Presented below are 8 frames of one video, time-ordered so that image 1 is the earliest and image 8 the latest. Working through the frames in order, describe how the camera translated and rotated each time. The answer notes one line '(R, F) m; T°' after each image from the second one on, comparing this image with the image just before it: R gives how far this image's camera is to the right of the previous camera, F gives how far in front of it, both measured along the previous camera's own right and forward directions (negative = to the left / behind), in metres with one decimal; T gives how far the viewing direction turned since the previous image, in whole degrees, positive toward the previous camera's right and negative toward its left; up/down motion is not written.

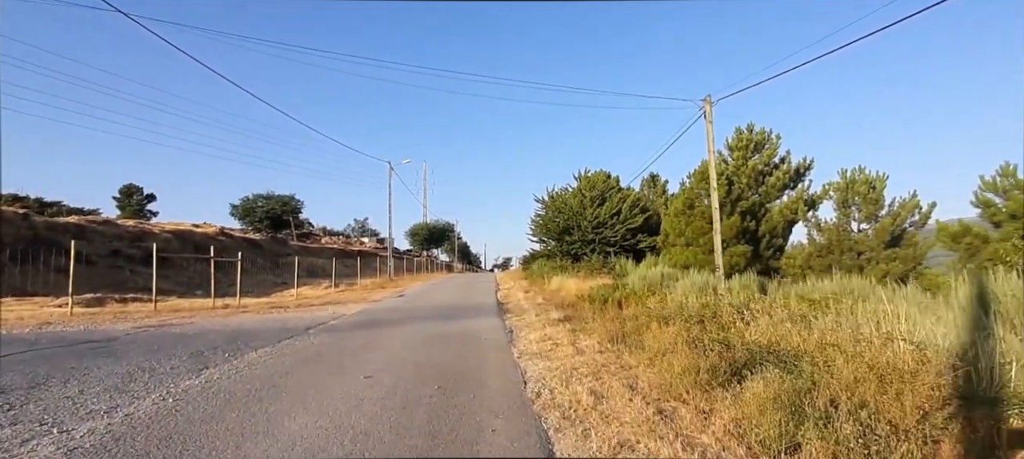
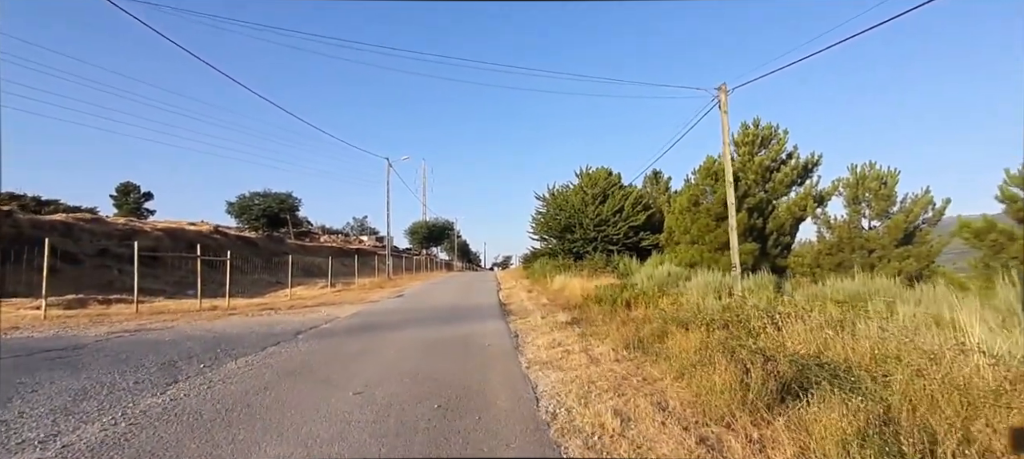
(-0.1, +0.7) m; 0°
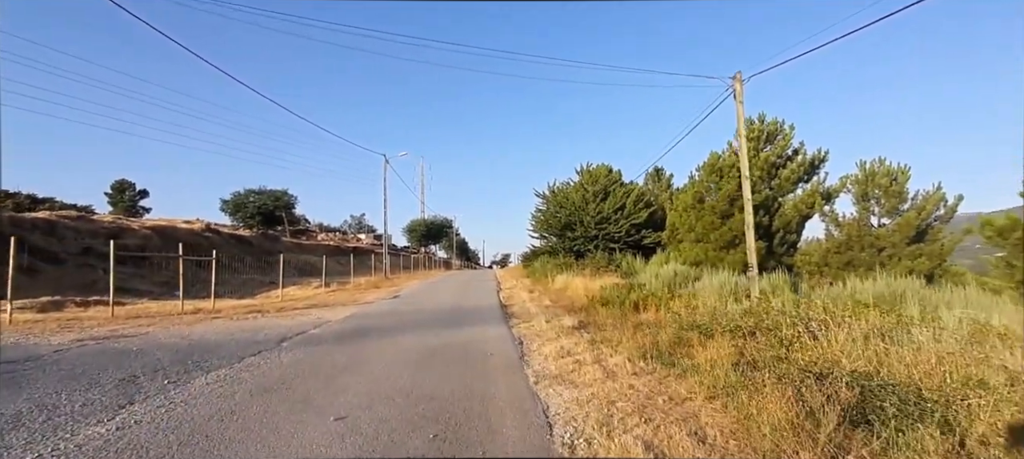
(-0.1, +0.8) m; 0°
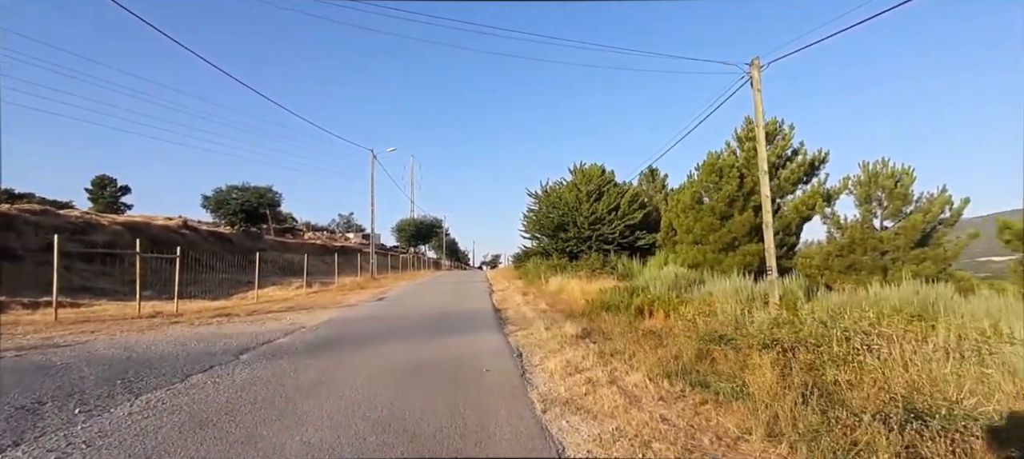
(-0.1, +1.1) m; +1°
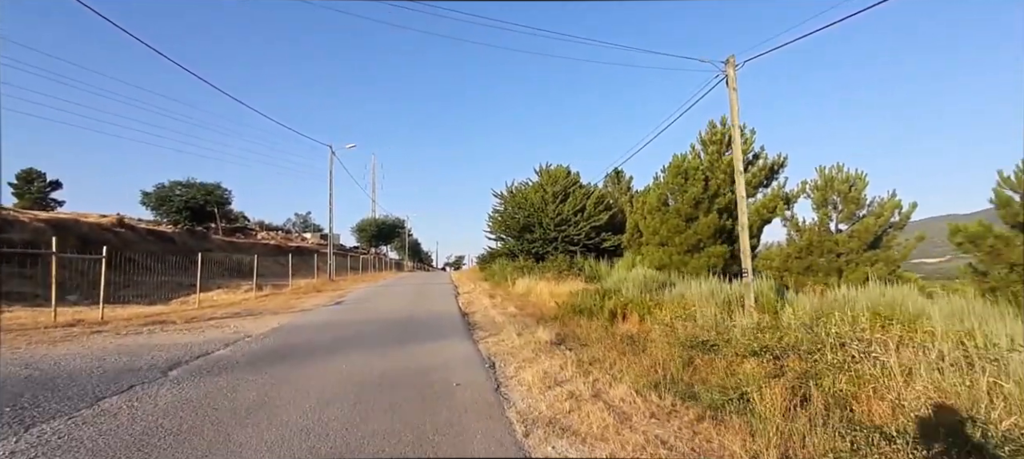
(-0.1, +0.6) m; +4°
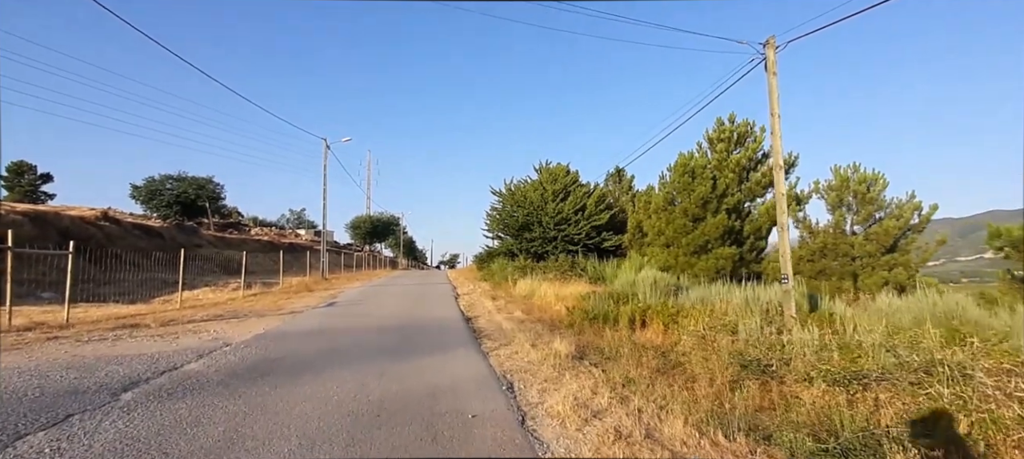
(-0.3, +1.0) m; +1°
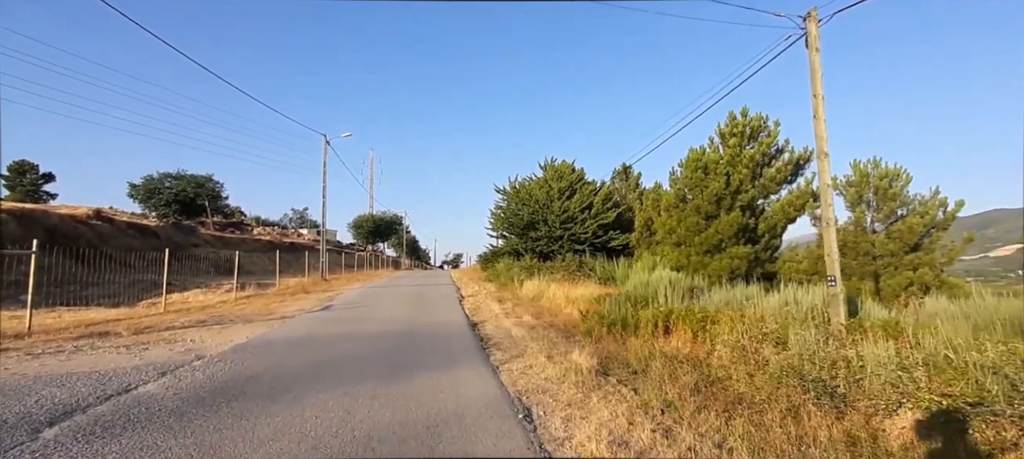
(-0.1, +1.0) m; 0°
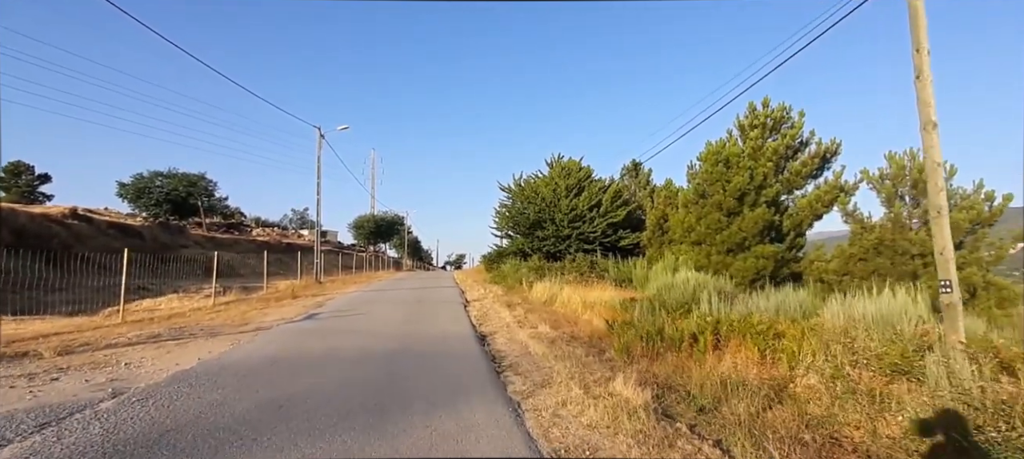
(-0.3, +1.8) m; 0°
